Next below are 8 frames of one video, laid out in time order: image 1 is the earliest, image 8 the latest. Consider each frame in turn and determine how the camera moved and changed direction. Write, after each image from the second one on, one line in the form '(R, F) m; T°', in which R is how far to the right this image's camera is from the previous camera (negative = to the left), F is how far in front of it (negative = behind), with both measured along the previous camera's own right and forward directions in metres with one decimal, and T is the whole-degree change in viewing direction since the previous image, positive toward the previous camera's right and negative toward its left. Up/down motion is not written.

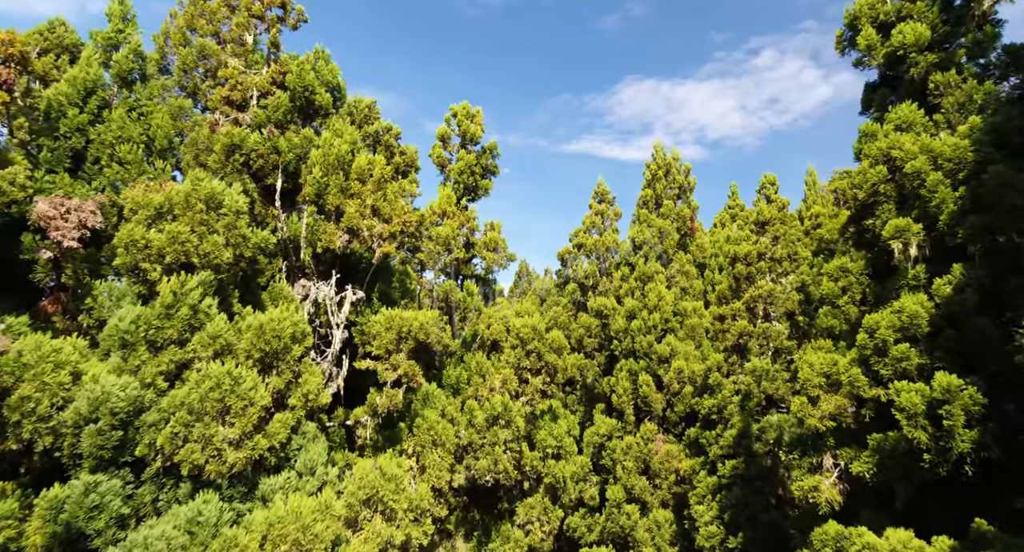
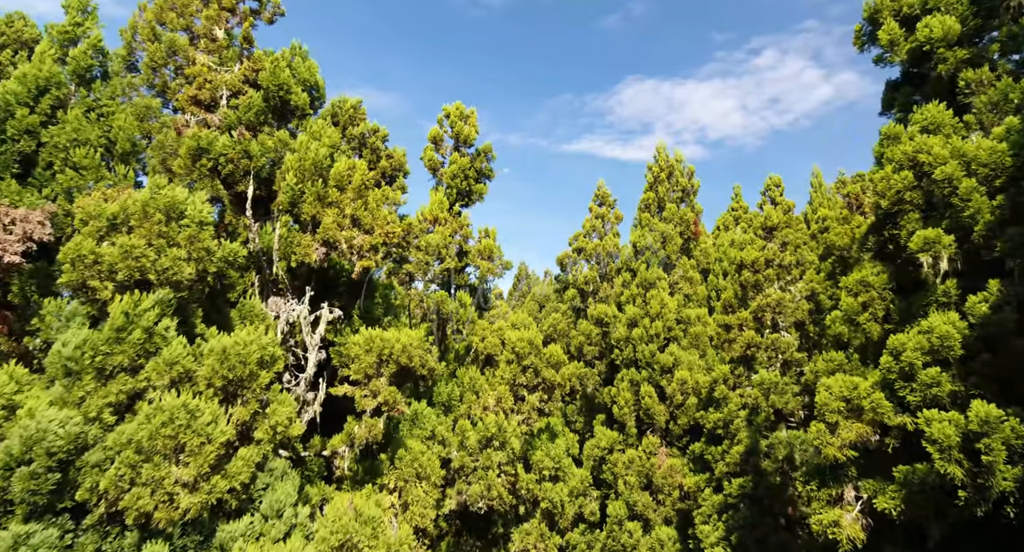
(+0.2, +1.1) m; 0°
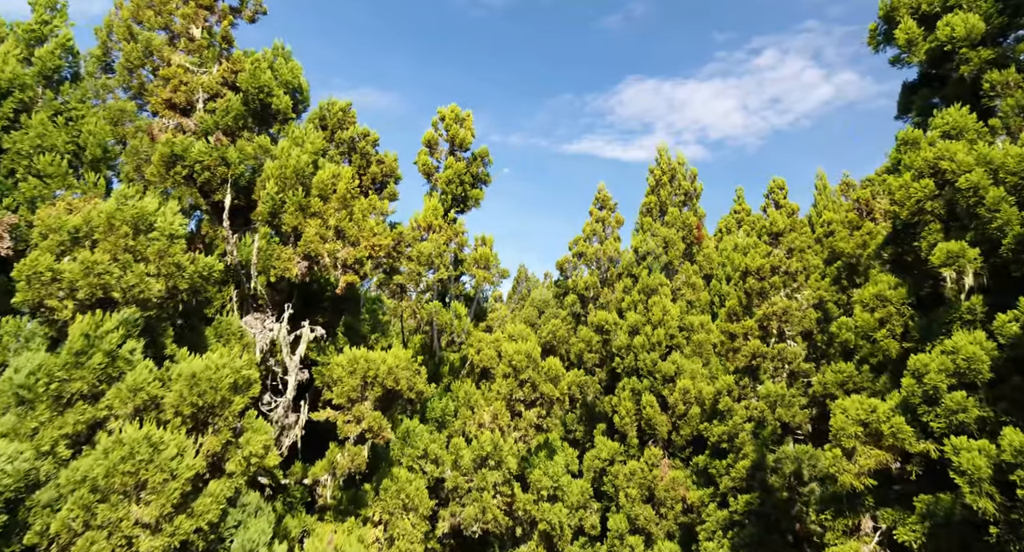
(+0.1, +0.7) m; 0°
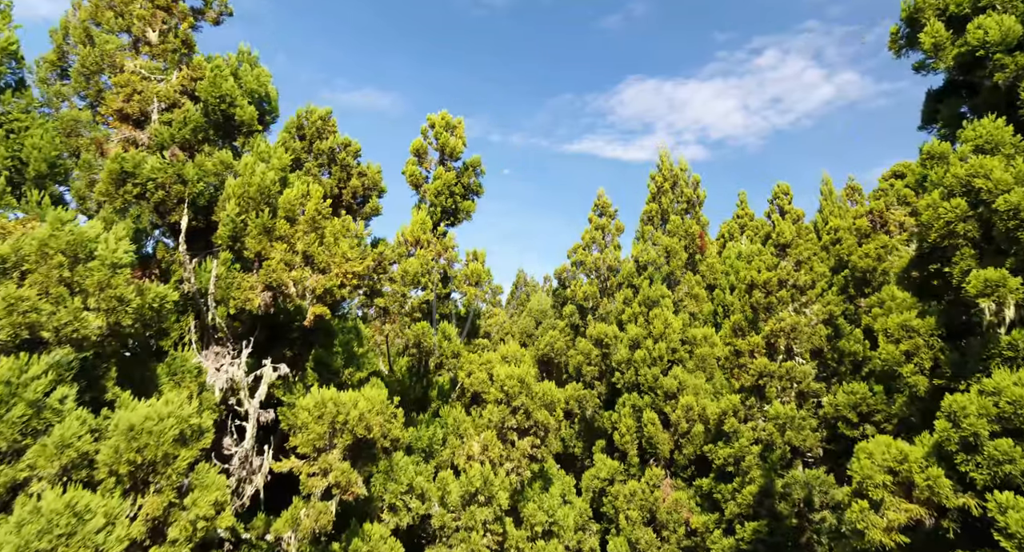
(+0.2, +1.1) m; 0°
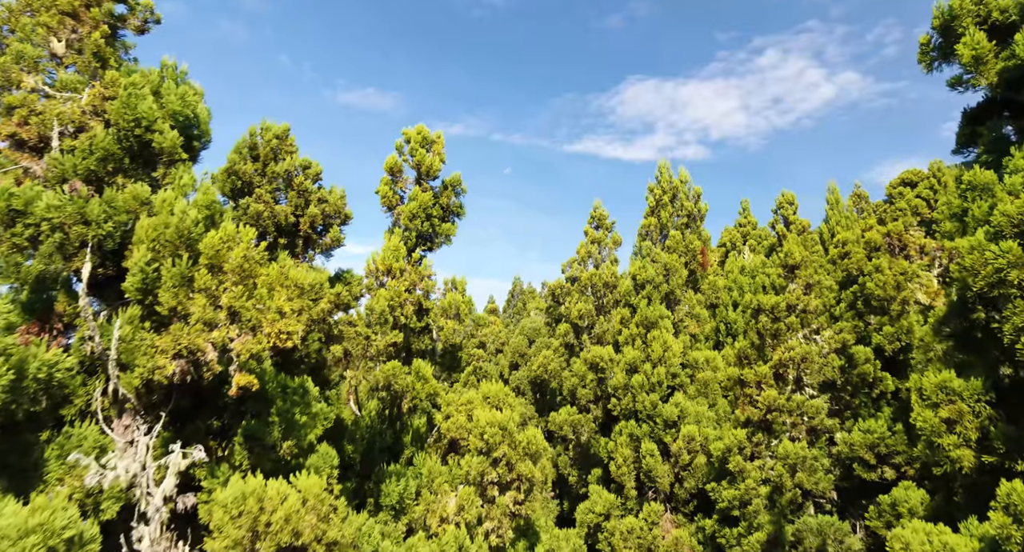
(+0.5, +1.6) m; 0°
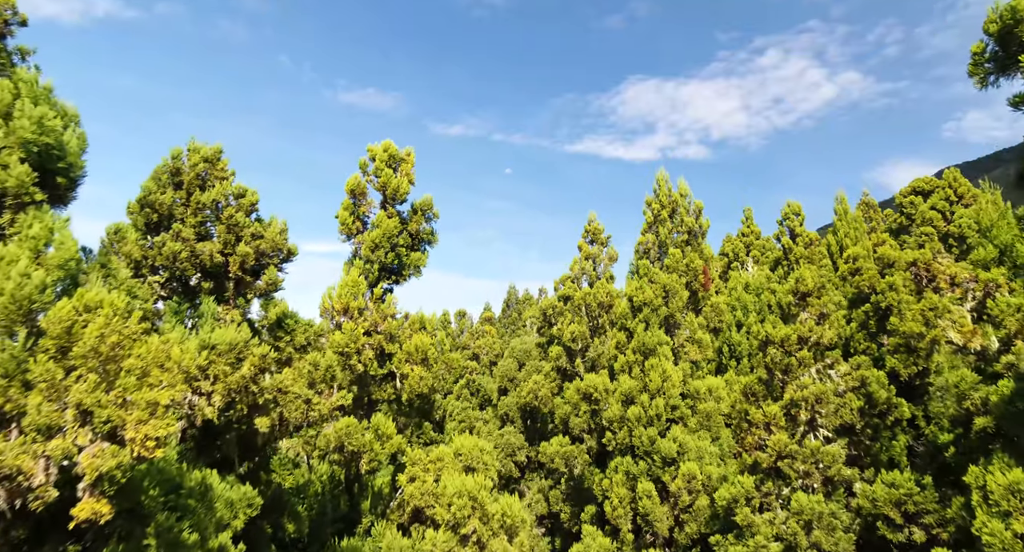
(+0.6, +2.0) m; 0°
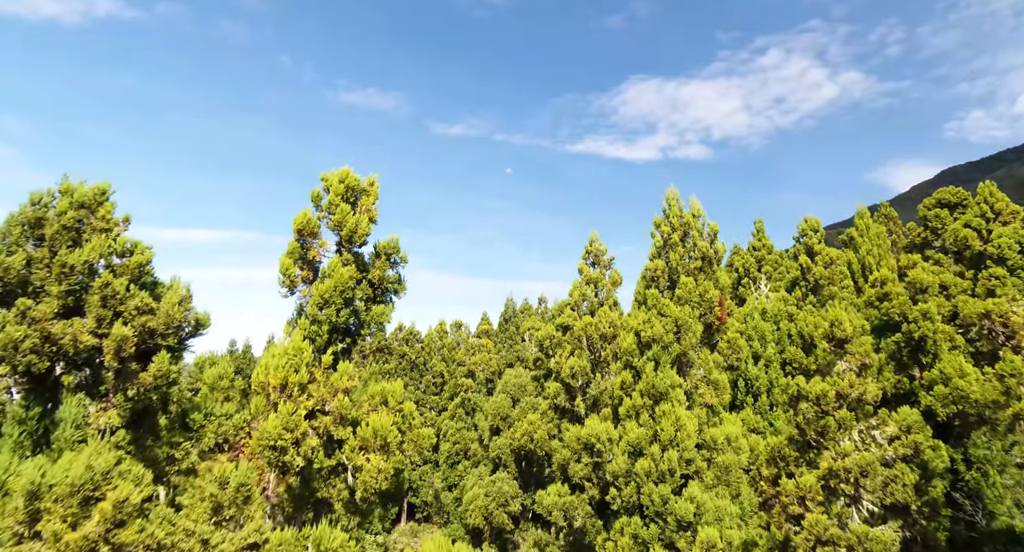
(+0.4, +2.8) m; 0°
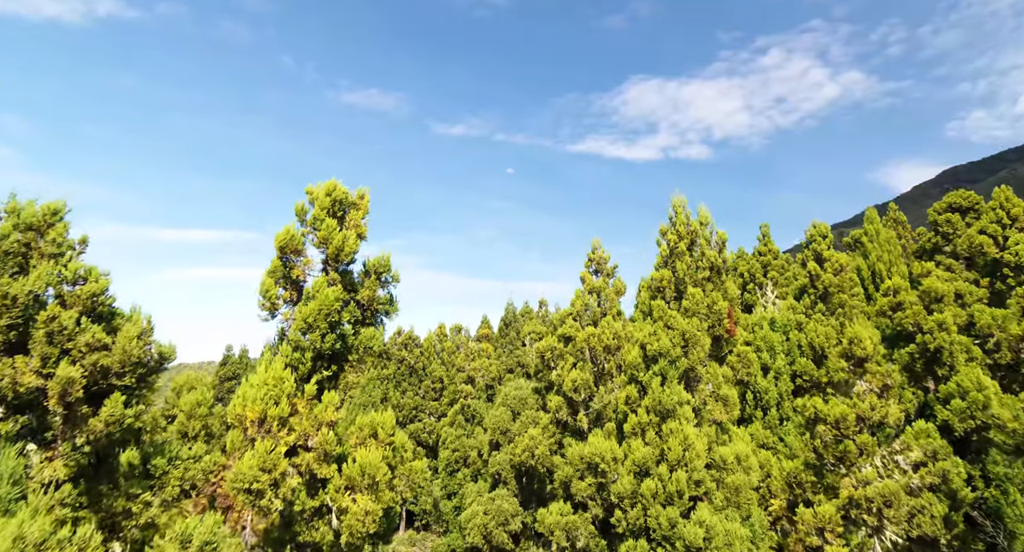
(0.0, +0.9) m; 0°
